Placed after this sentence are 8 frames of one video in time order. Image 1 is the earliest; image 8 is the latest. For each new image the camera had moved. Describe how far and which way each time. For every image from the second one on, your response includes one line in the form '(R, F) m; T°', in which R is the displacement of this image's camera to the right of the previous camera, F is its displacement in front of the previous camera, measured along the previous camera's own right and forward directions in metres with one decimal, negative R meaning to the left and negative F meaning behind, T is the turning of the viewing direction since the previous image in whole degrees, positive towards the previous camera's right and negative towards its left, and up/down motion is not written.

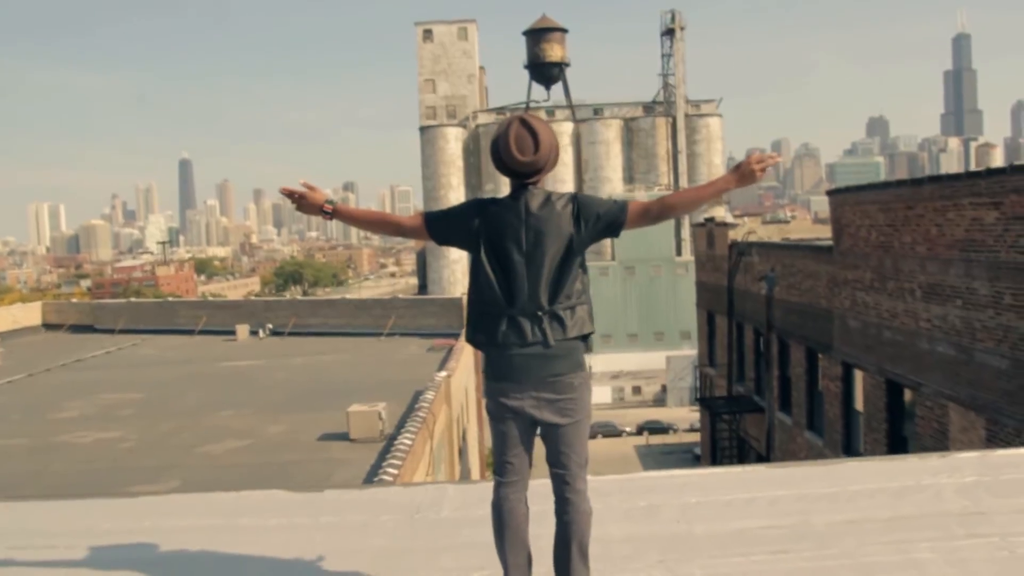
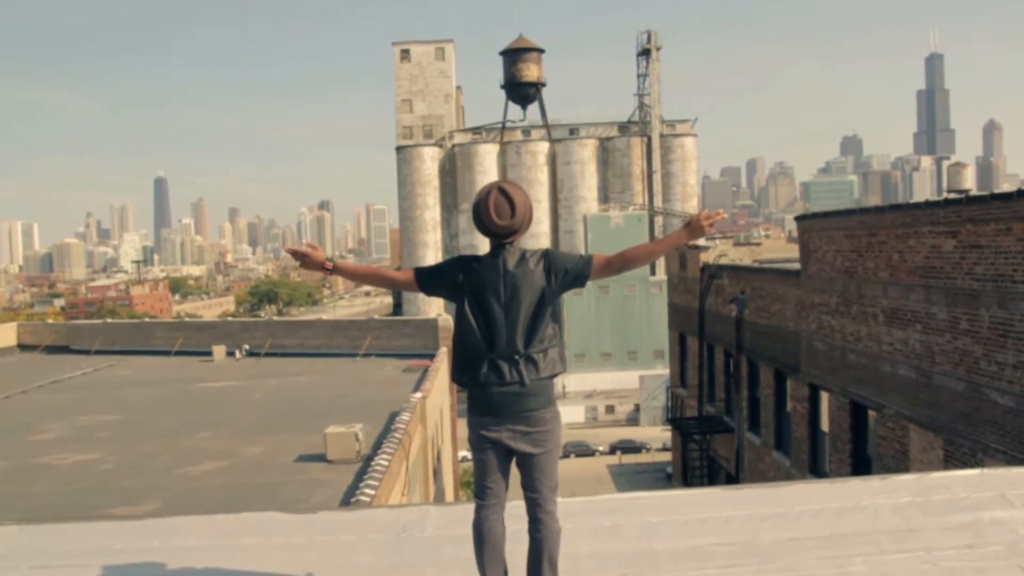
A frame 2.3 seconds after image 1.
(0.0, -0.3) m; +1°
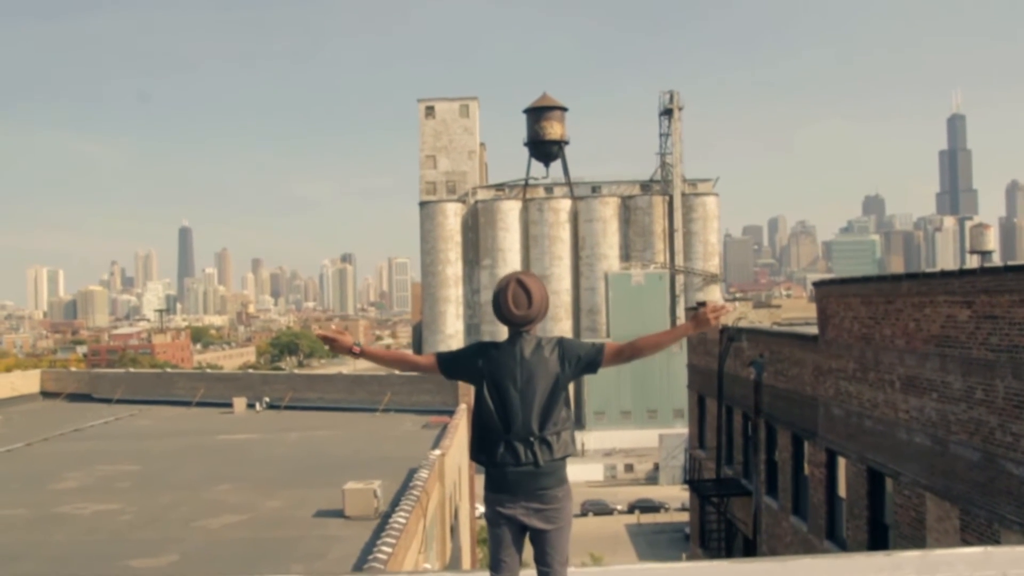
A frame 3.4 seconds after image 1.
(0.0, -0.2) m; -1°
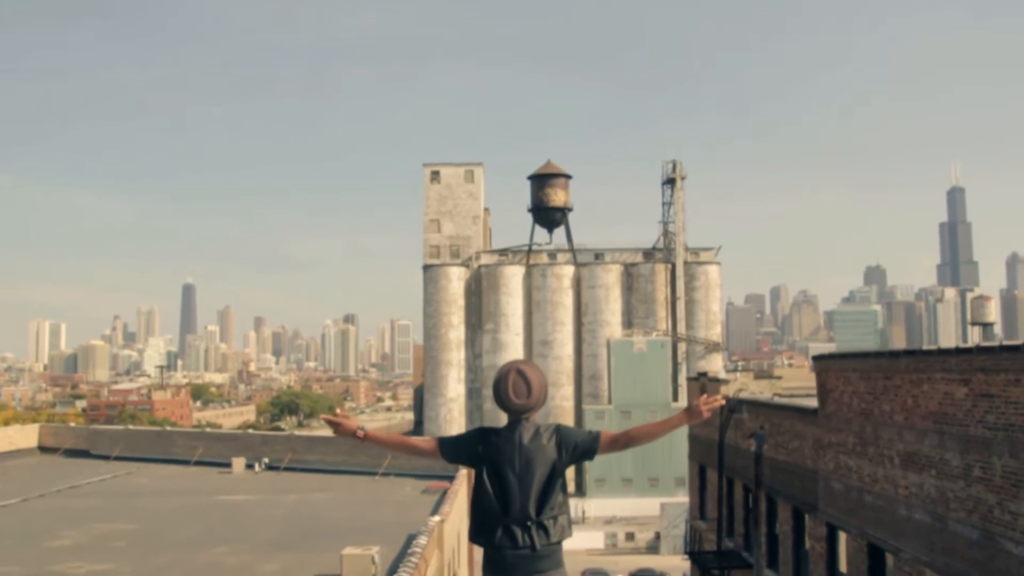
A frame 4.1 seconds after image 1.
(0.0, -0.1) m; 0°
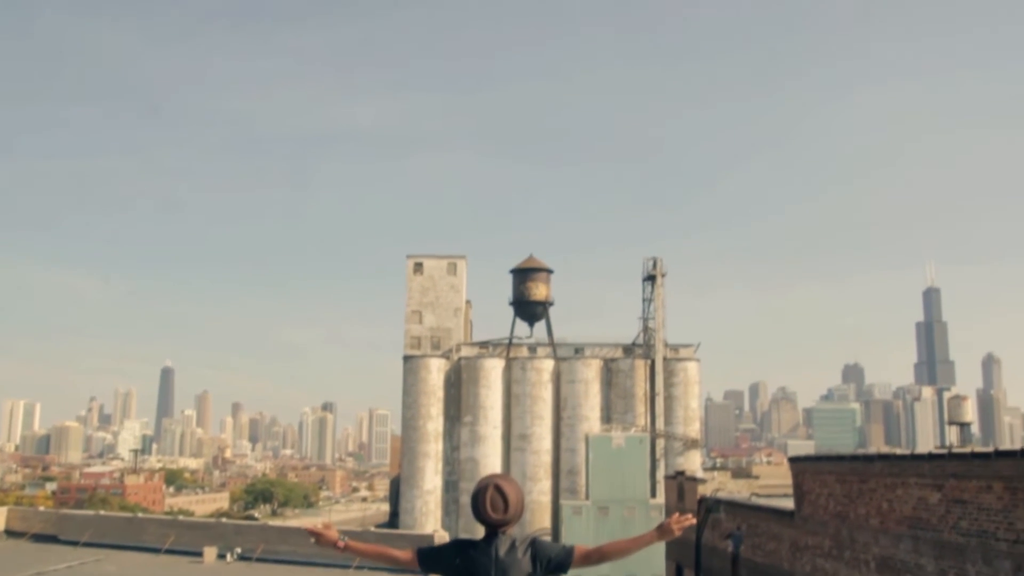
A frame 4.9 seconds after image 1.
(0.0, -0.2) m; +1°
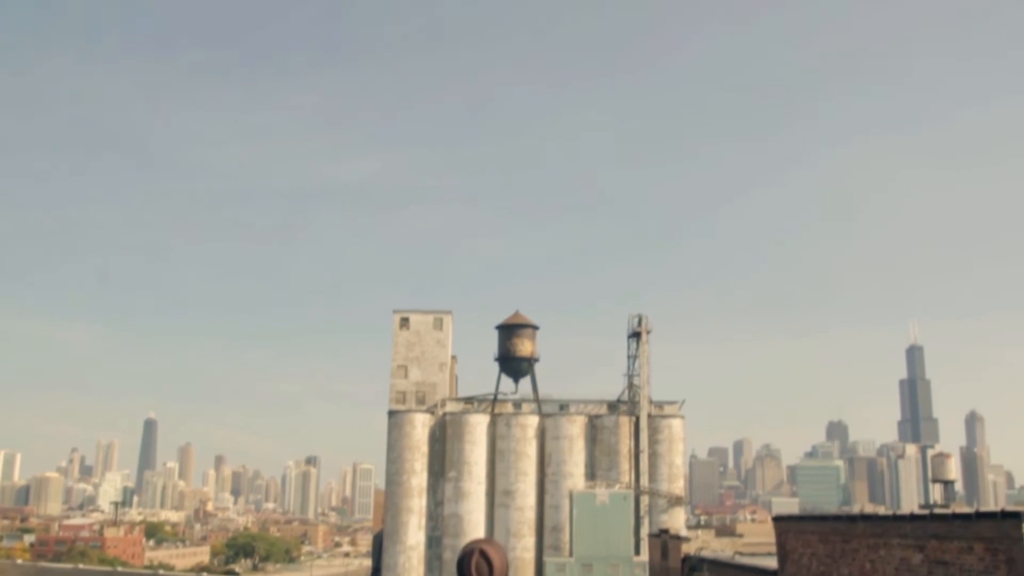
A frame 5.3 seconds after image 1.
(0.0, -0.3) m; +1°
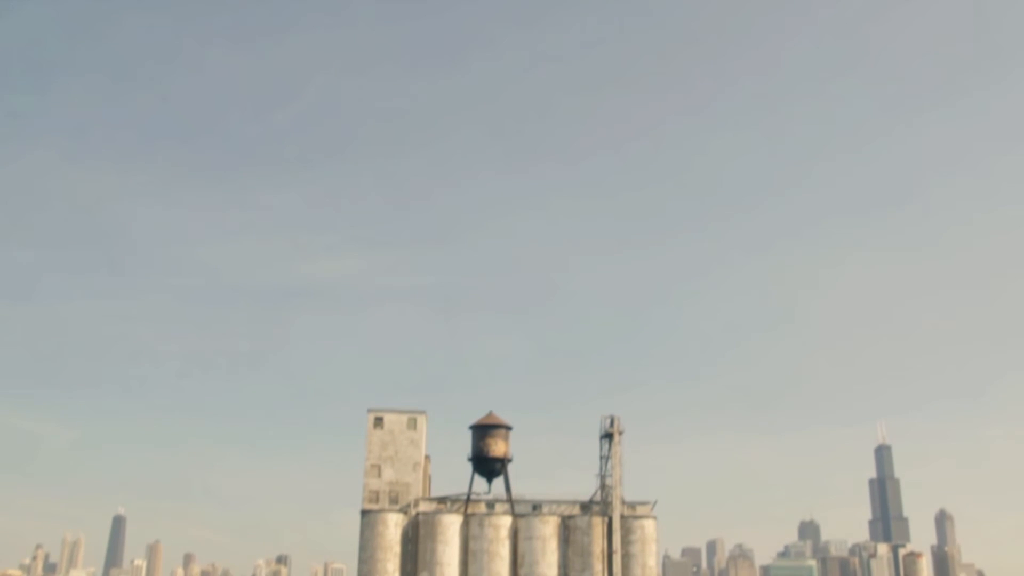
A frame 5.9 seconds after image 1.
(0.0, -0.8) m; +1°
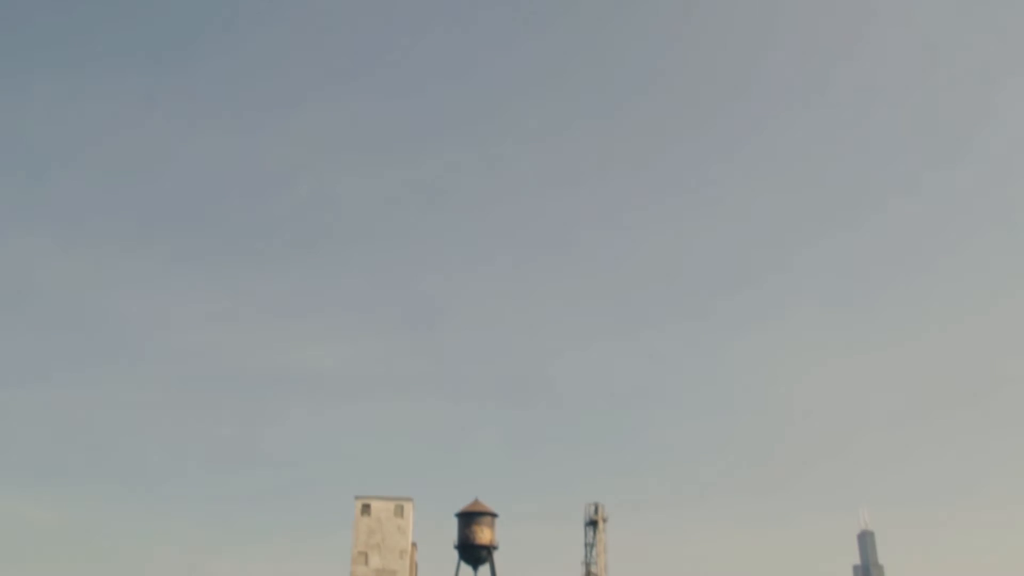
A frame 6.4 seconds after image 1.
(0.0, -1.1) m; +1°
